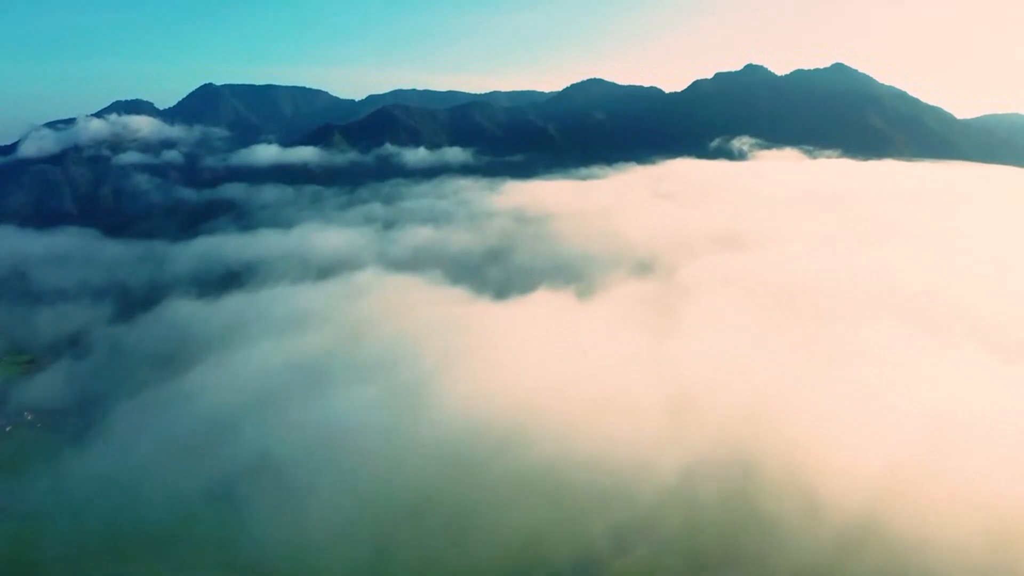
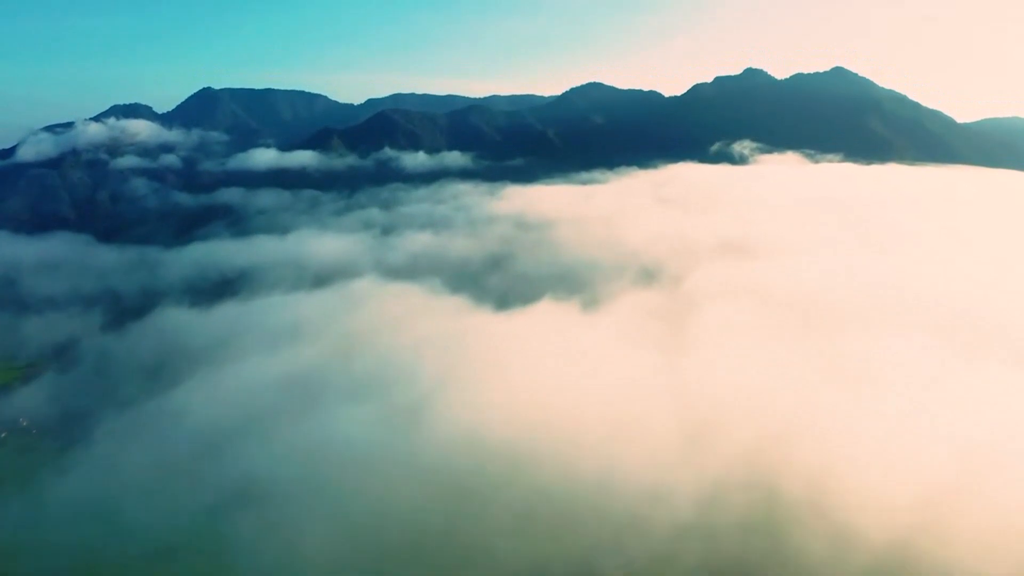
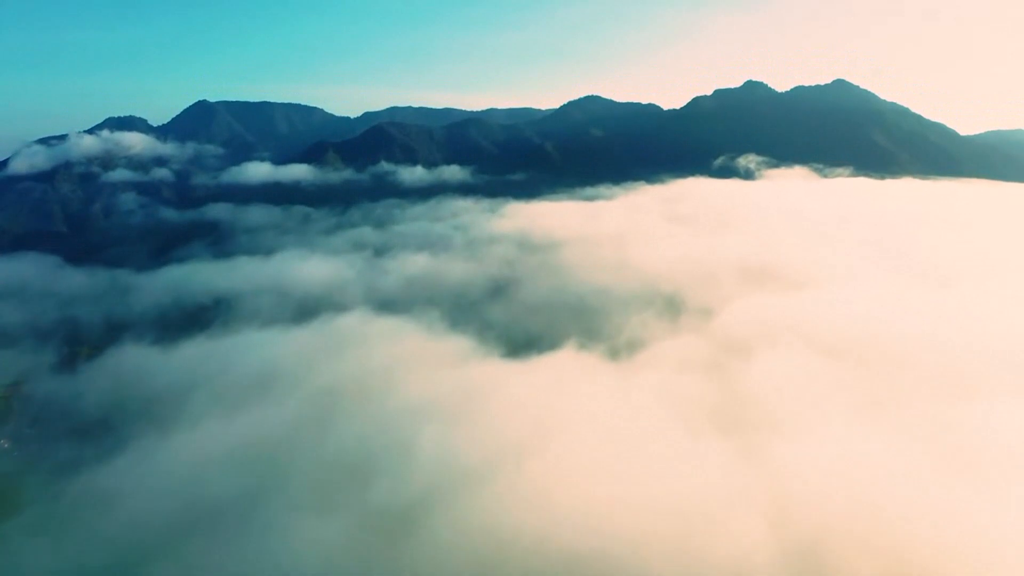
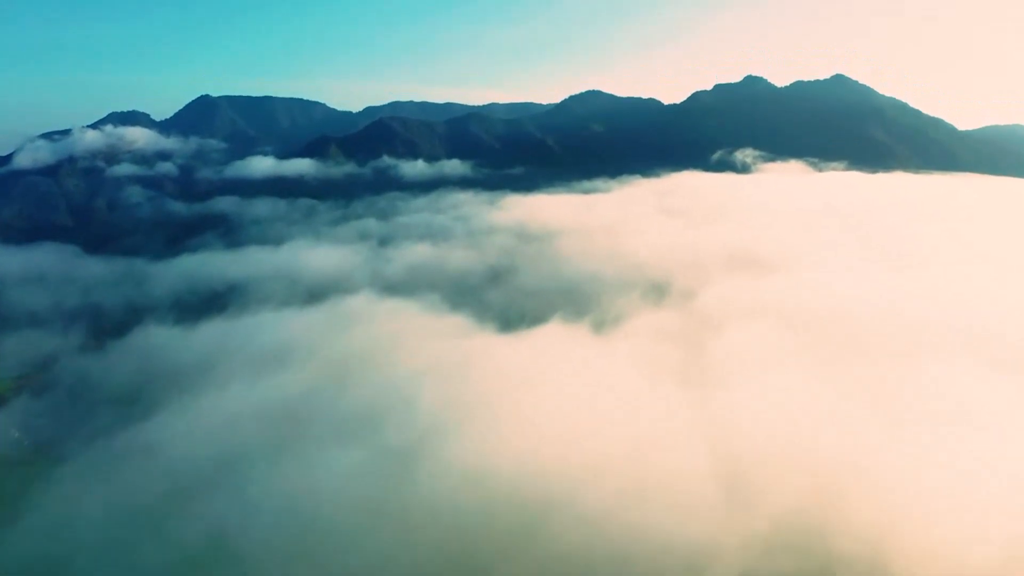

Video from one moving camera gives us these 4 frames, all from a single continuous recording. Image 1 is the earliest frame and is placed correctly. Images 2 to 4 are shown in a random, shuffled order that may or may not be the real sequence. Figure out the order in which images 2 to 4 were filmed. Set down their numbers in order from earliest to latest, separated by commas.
2, 4, 3
